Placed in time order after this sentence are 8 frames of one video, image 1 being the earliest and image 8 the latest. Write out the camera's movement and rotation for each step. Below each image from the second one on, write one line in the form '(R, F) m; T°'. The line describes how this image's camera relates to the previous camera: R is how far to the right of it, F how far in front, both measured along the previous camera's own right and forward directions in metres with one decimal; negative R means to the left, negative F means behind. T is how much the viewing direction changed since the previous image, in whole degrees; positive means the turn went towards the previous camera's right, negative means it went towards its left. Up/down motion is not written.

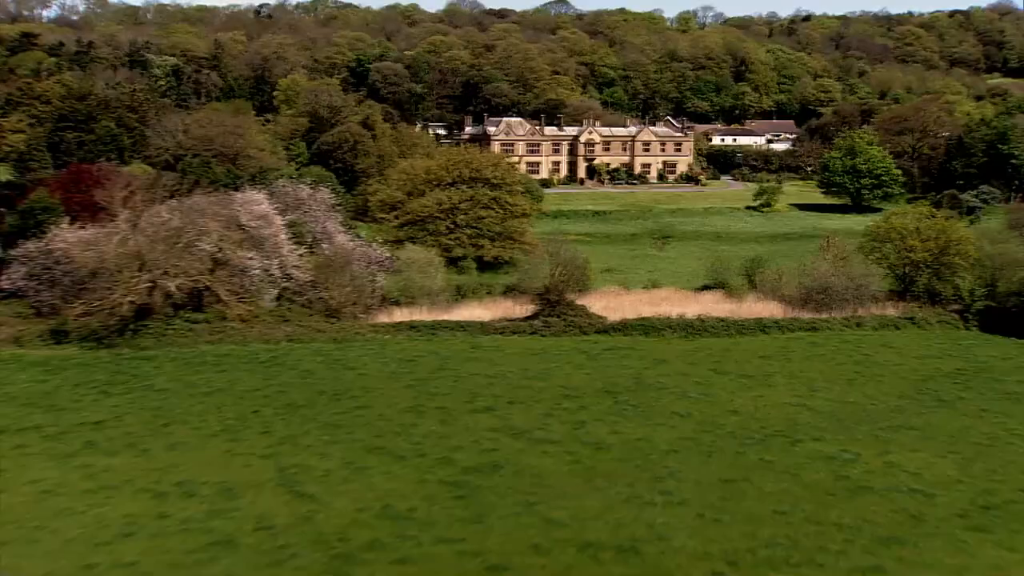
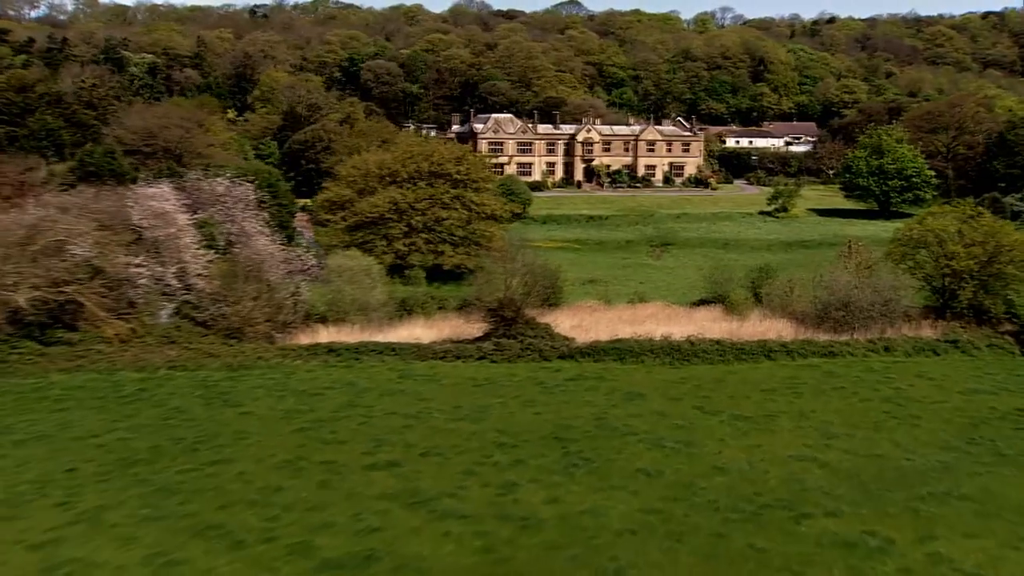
(+1.6, +6.1) m; -1°
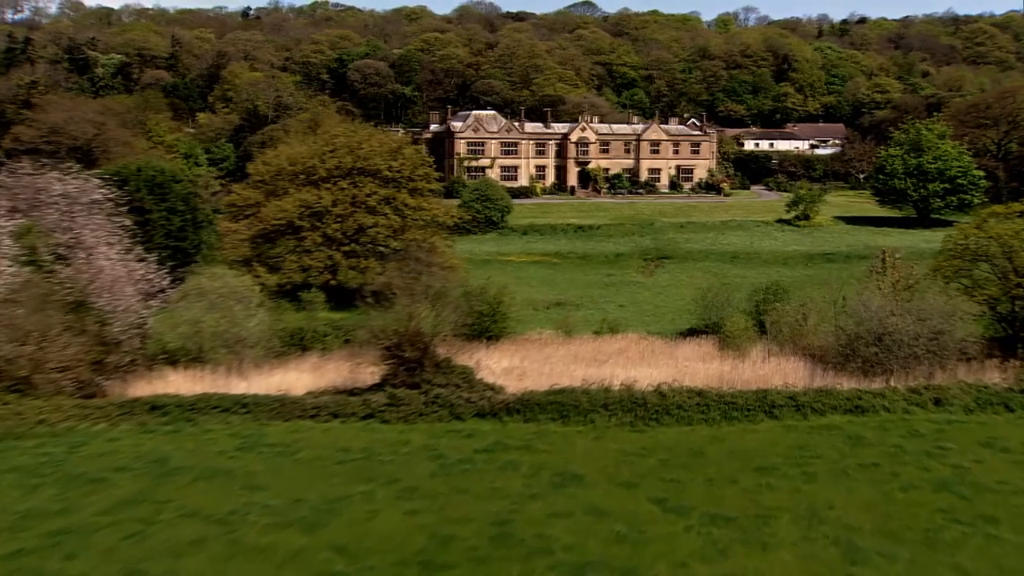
(+1.9, +7.4) m; -1°
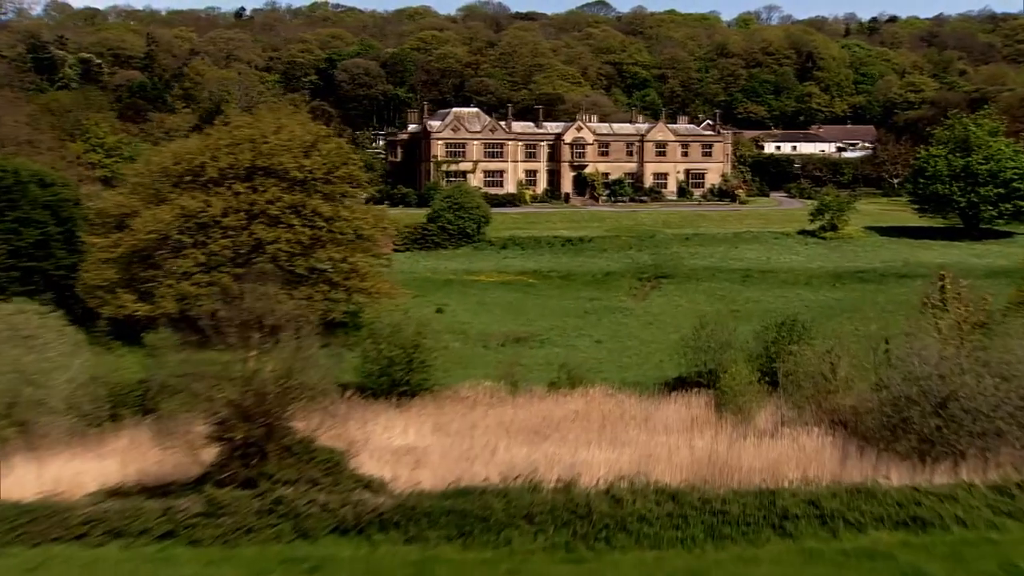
(+1.5, +6.4) m; -1°
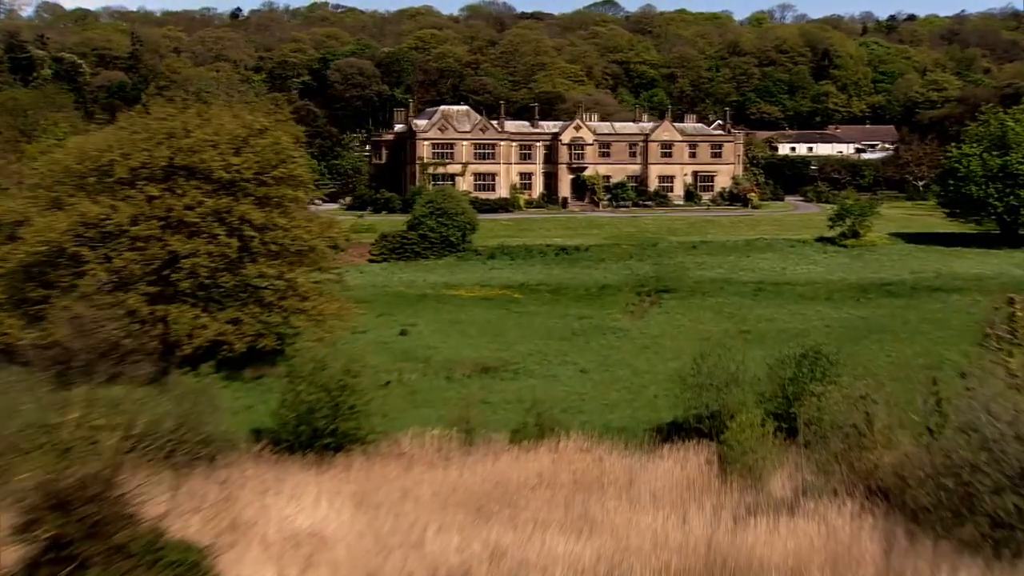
(+0.7, +3.7) m; -1°
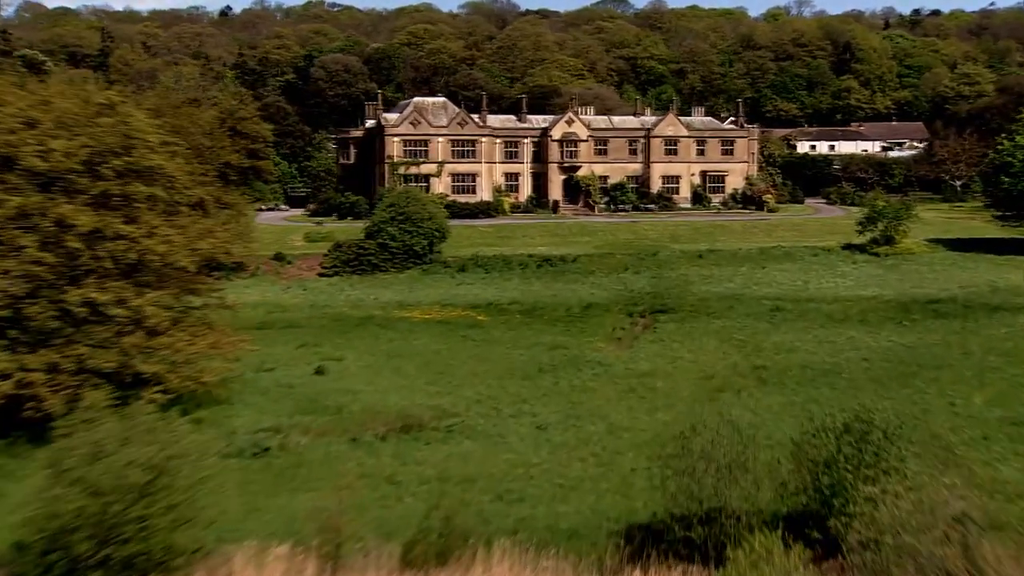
(+1.0, +5.3) m; -1°
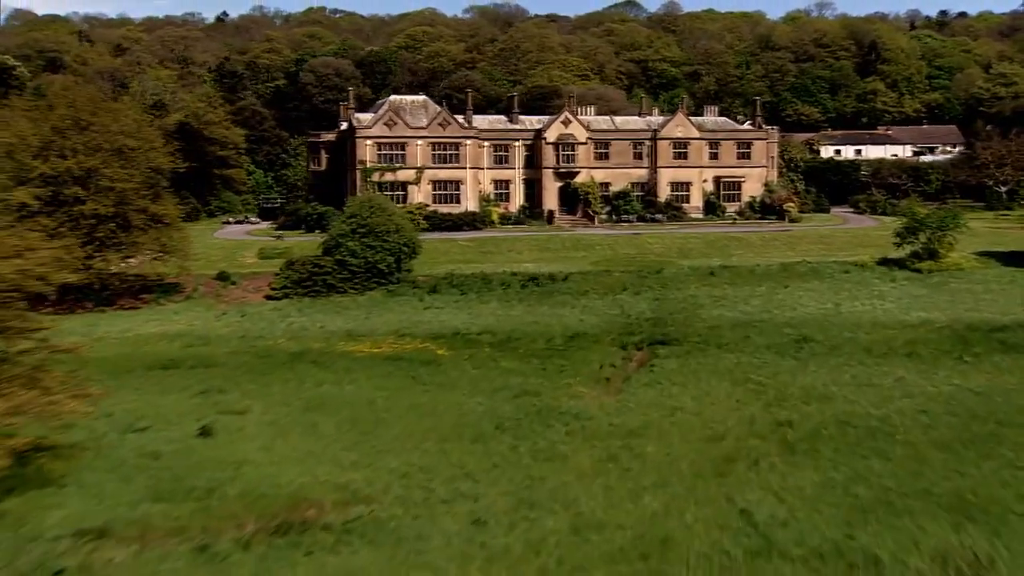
(+0.8, +4.4) m; -1°
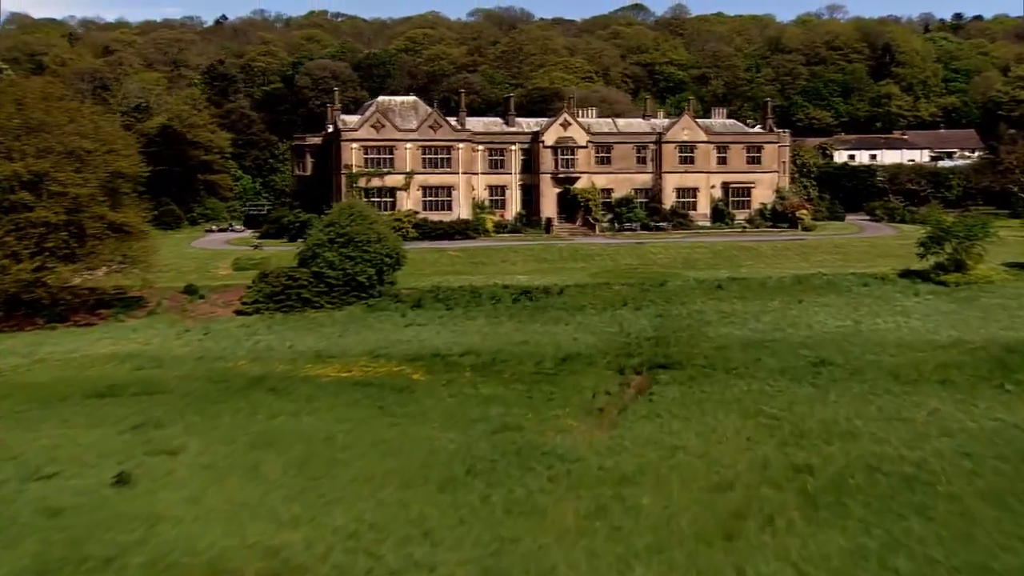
(+0.3, +2.1) m; 0°
